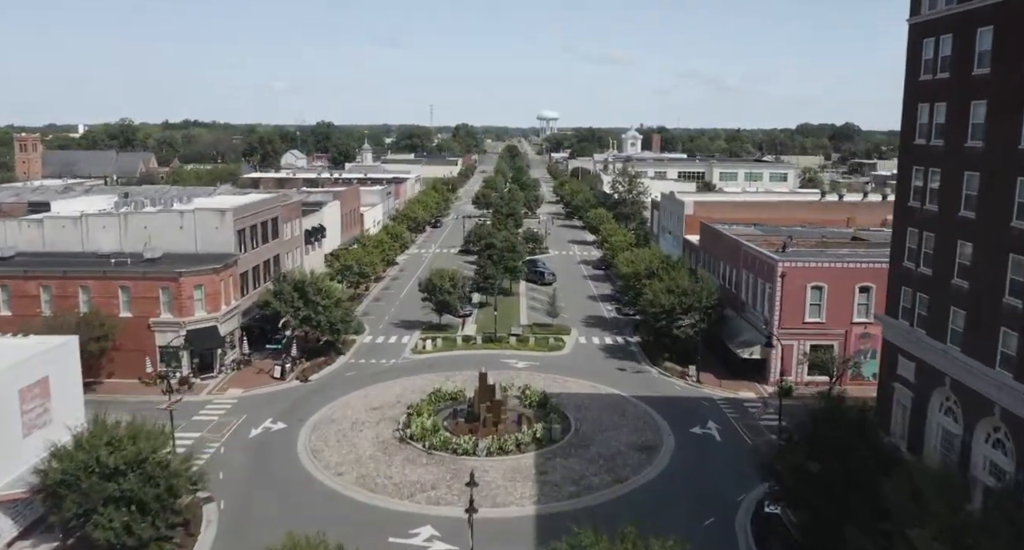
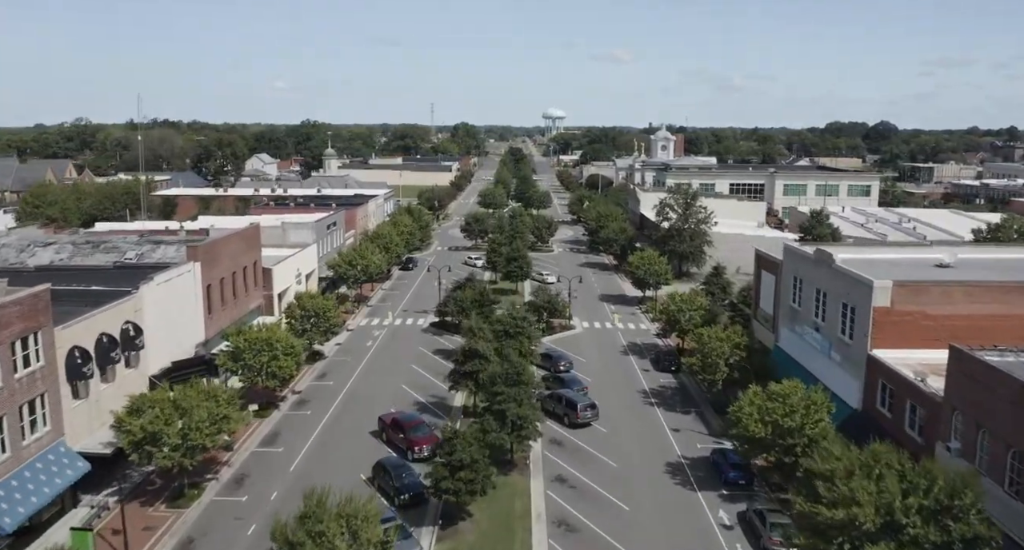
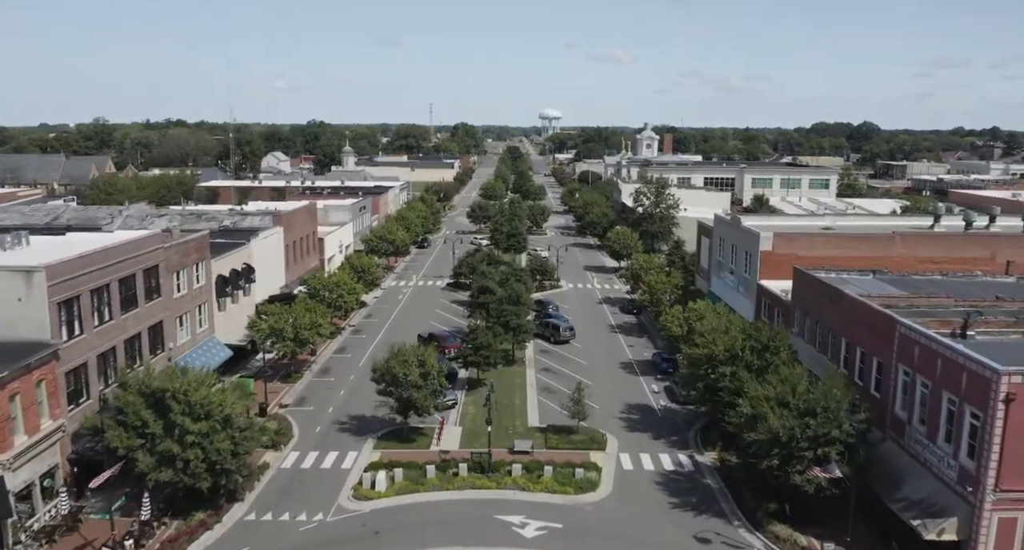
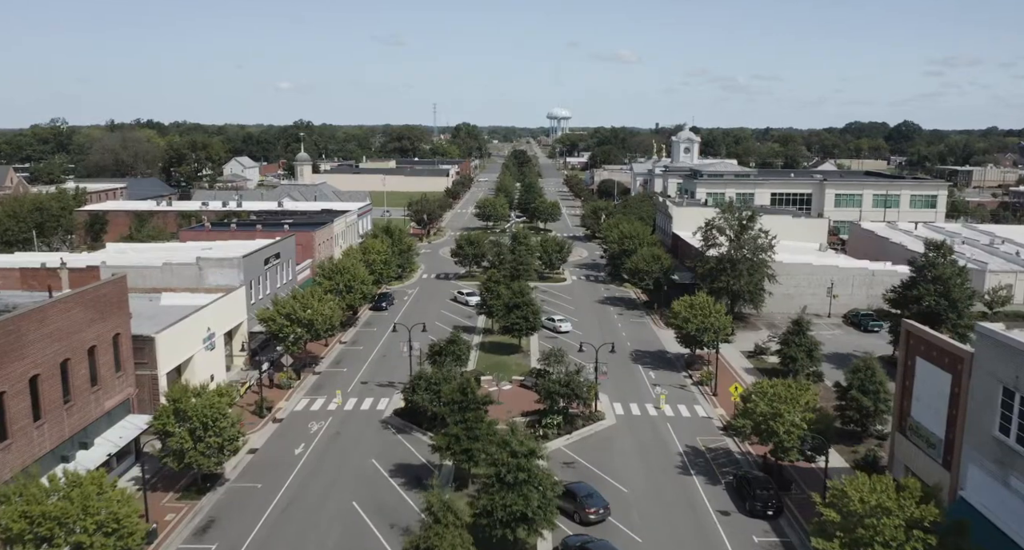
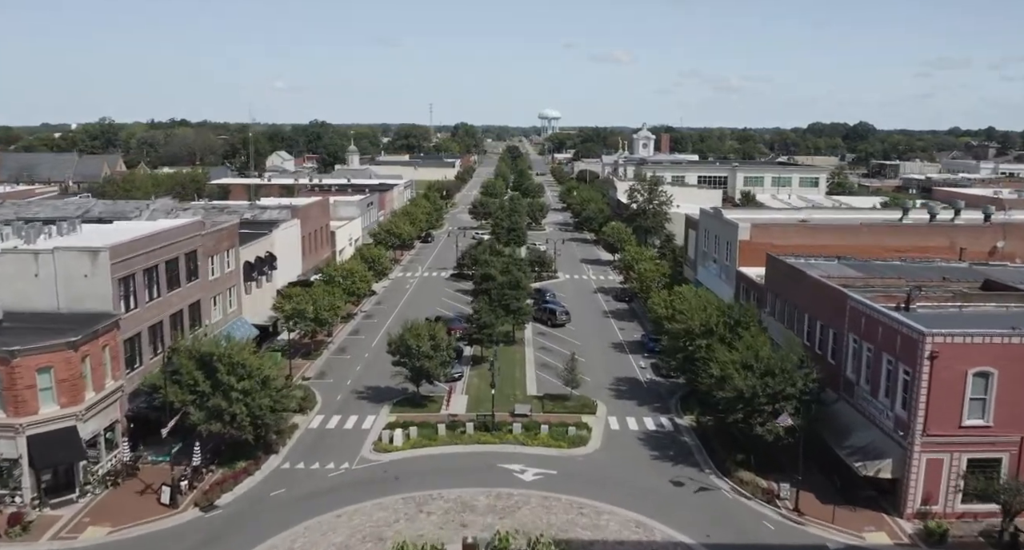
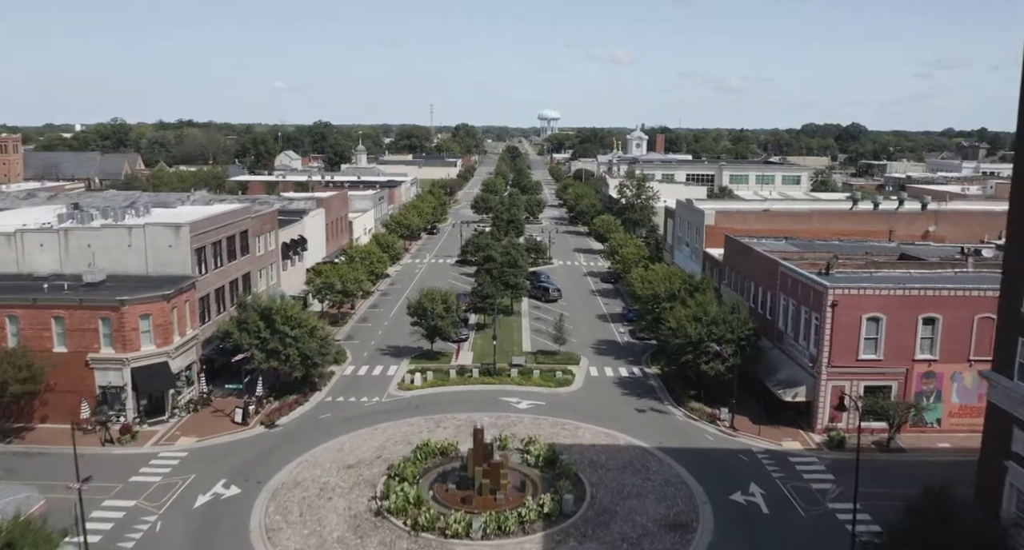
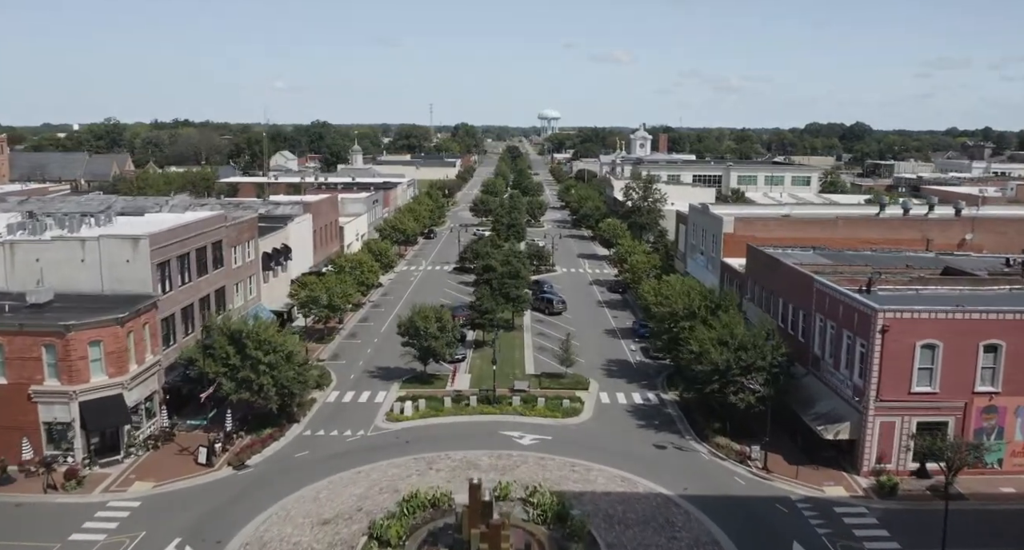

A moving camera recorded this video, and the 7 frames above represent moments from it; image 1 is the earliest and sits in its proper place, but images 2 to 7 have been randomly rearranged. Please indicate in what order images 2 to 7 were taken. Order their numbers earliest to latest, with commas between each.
6, 7, 5, 3, 2, 4
